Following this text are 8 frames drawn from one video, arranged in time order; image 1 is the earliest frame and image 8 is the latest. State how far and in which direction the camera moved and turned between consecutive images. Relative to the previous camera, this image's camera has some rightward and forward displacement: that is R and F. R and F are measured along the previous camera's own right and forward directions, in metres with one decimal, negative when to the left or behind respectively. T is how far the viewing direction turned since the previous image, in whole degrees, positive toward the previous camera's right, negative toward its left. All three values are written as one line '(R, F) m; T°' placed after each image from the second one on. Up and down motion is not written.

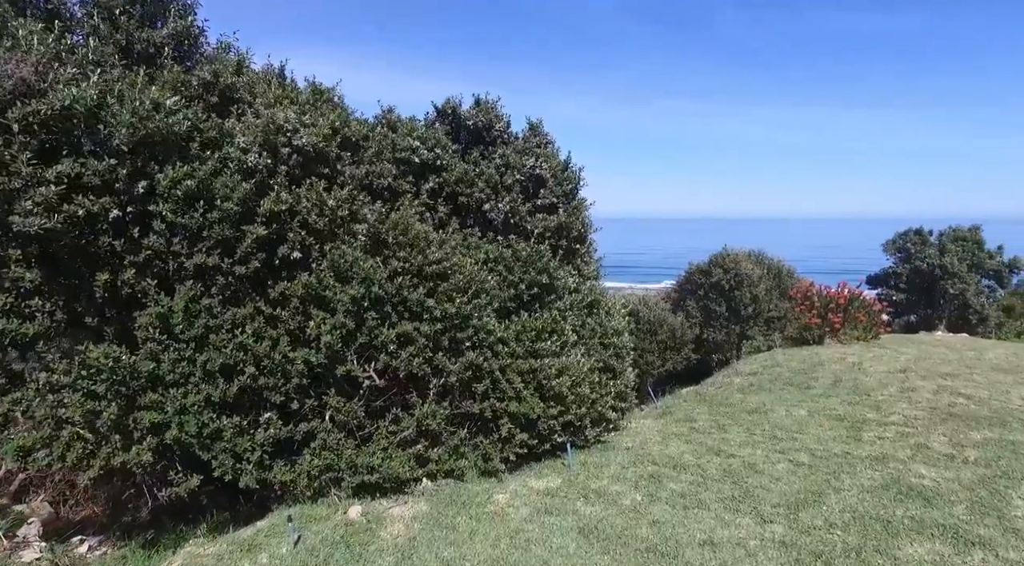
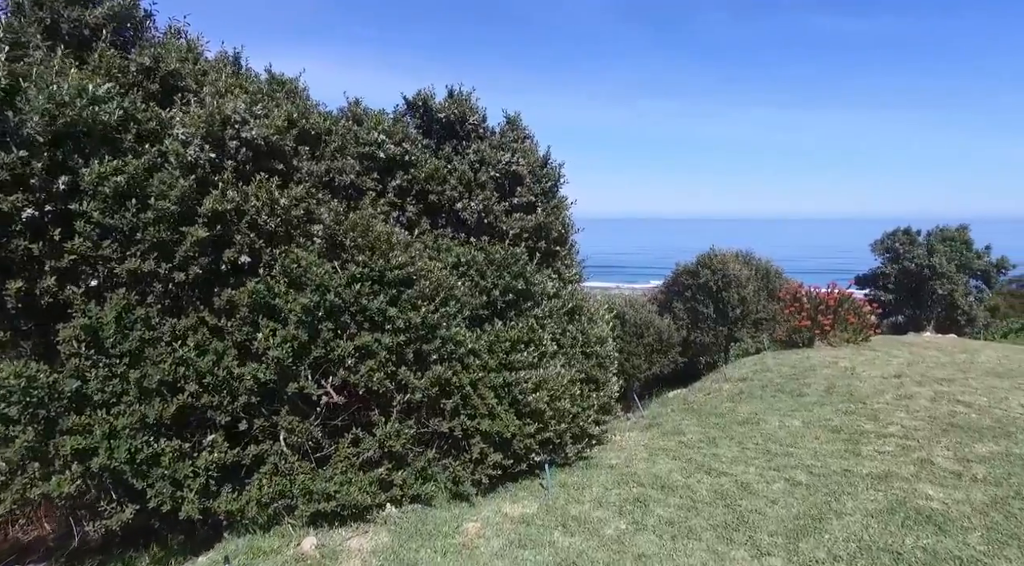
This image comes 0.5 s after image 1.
(+0.1, +0.5) m; +1°
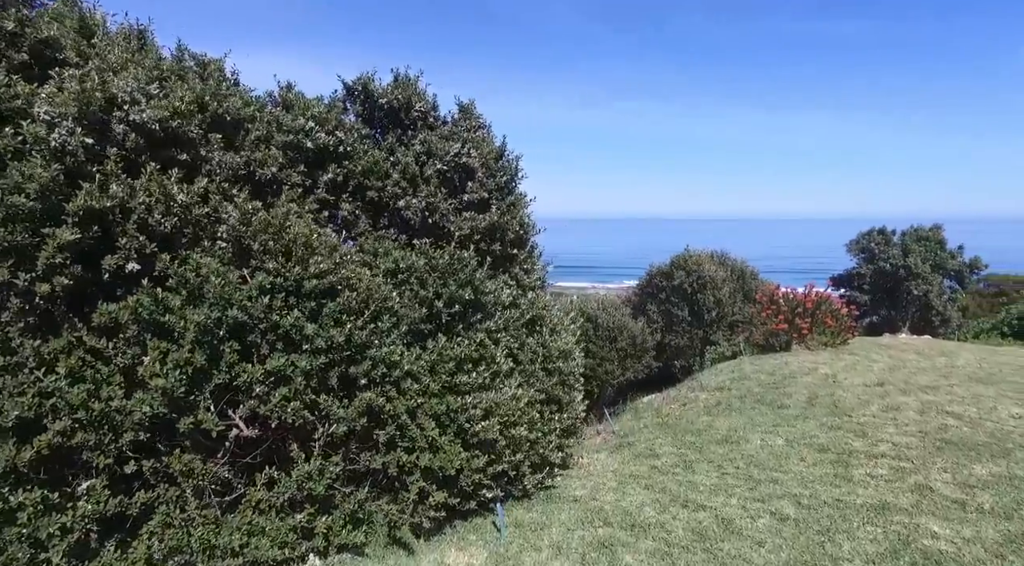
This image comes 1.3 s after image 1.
(+0.2, +0.7) m; +2°
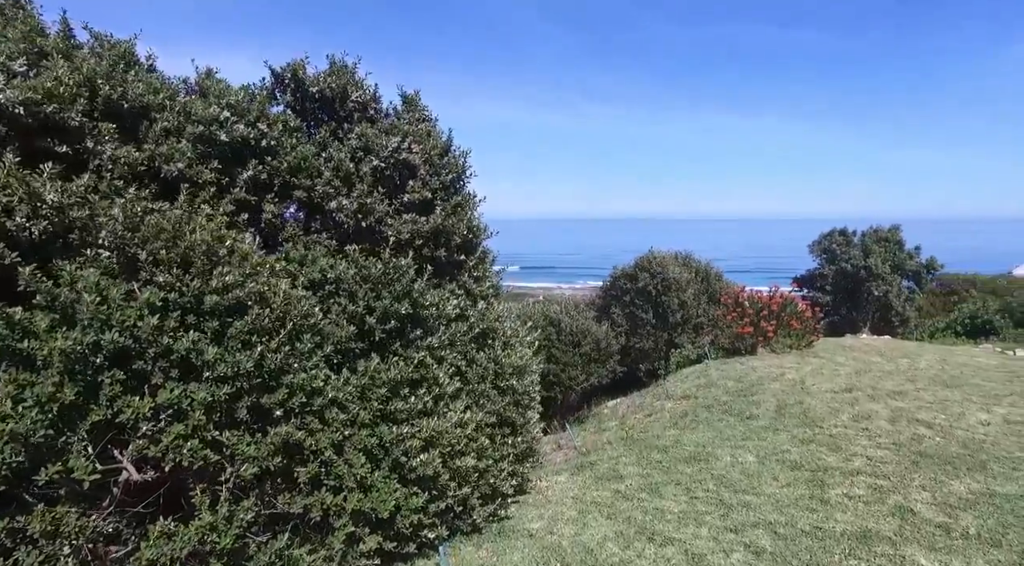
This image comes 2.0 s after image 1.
(+0.1, +0.6) m; +3°
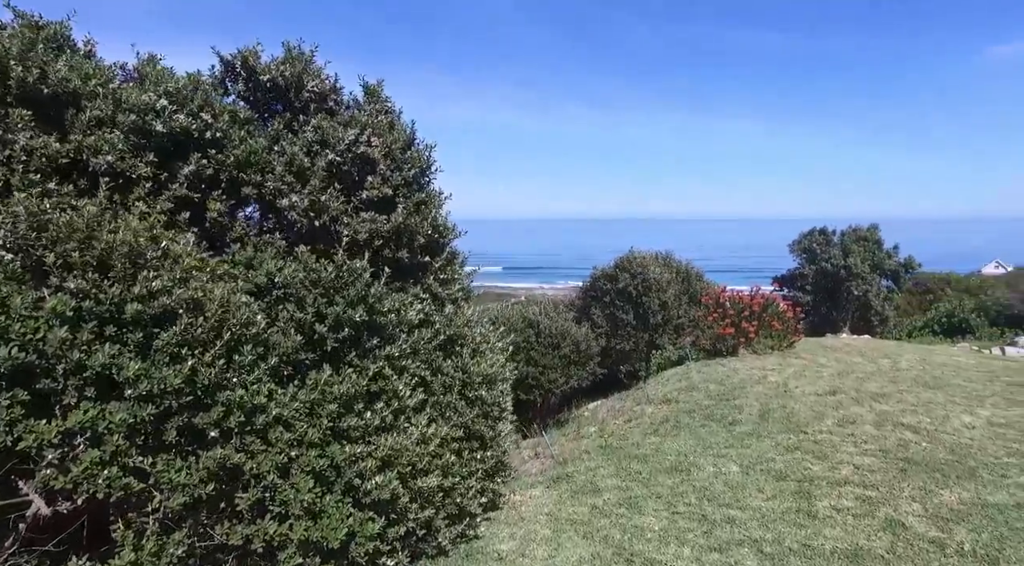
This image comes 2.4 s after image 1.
(+0.1, +0.3) m; +2°
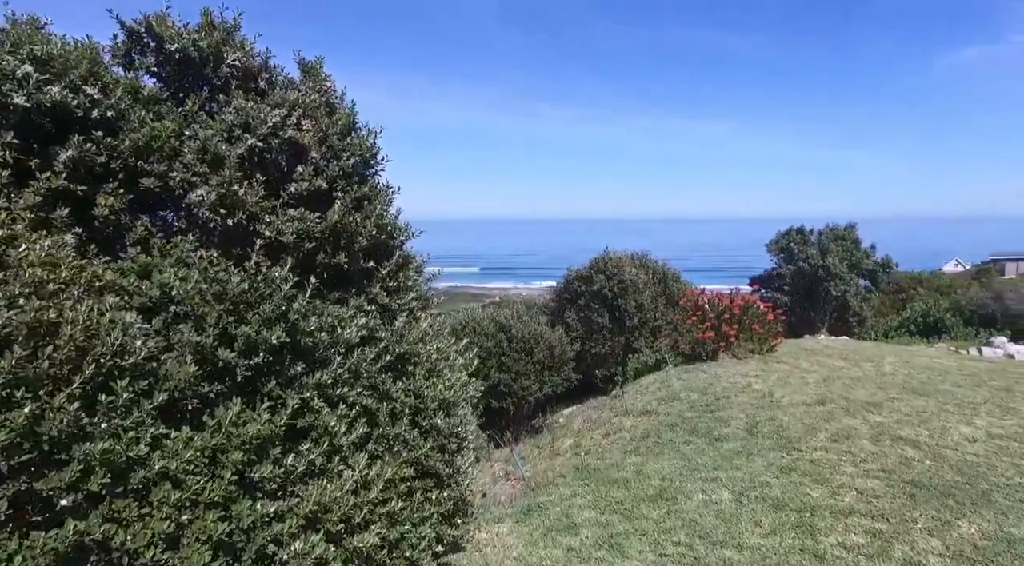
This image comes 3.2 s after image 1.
(+0.1, +0.7) m; +2°
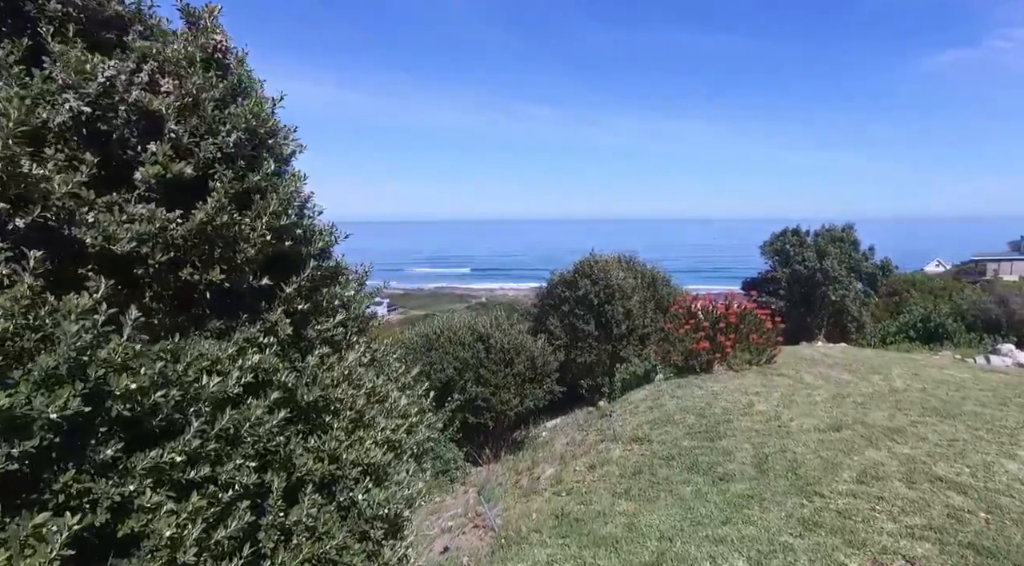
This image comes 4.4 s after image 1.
(+0.2, +1.2) m; +1°
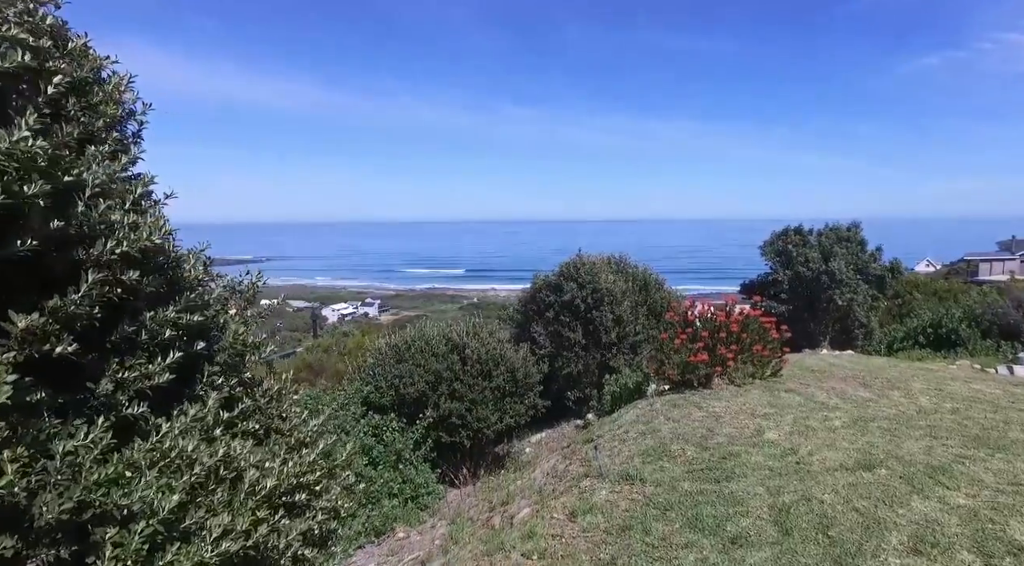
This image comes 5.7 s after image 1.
(+0.3, +1.4) m; +1°
